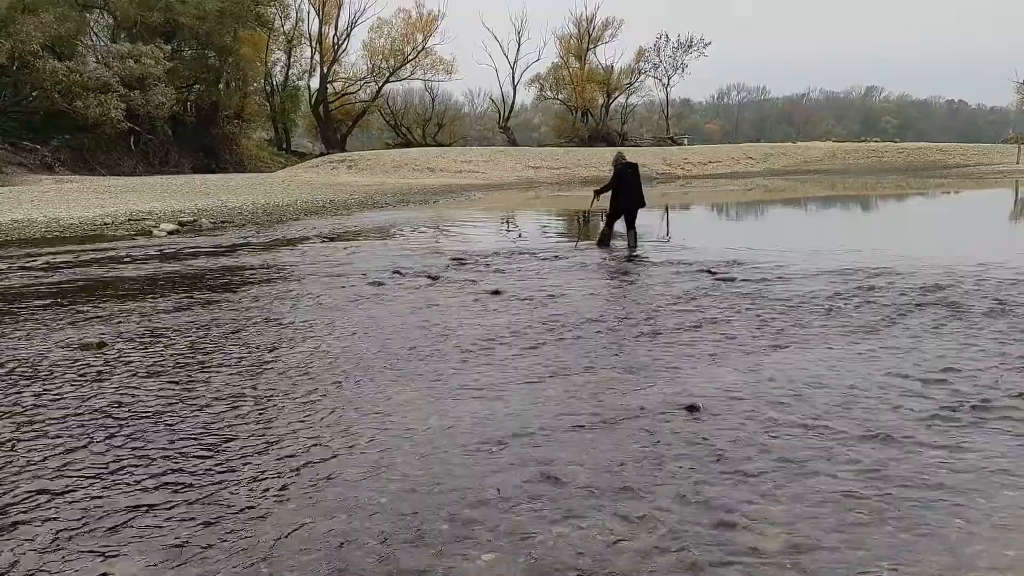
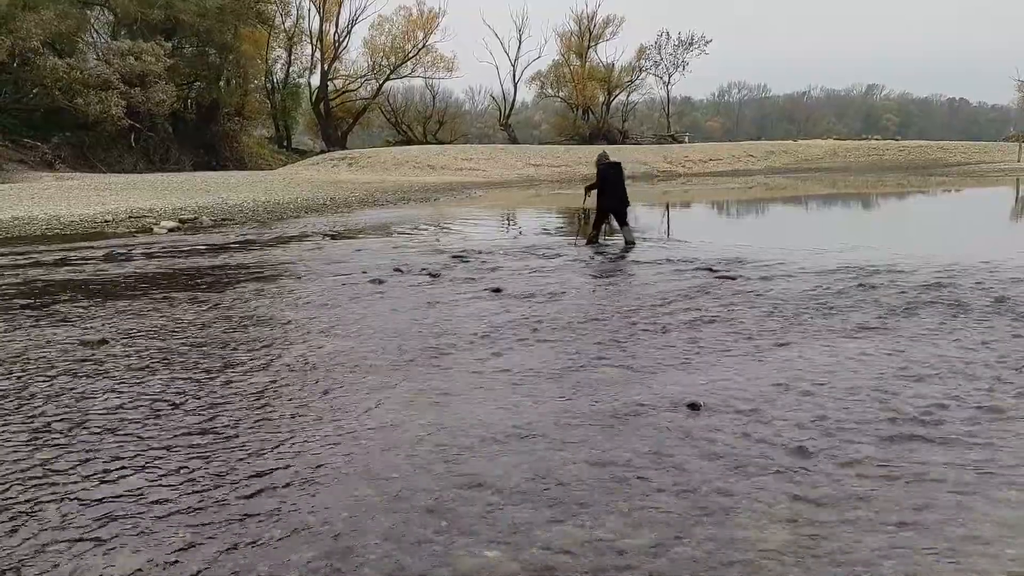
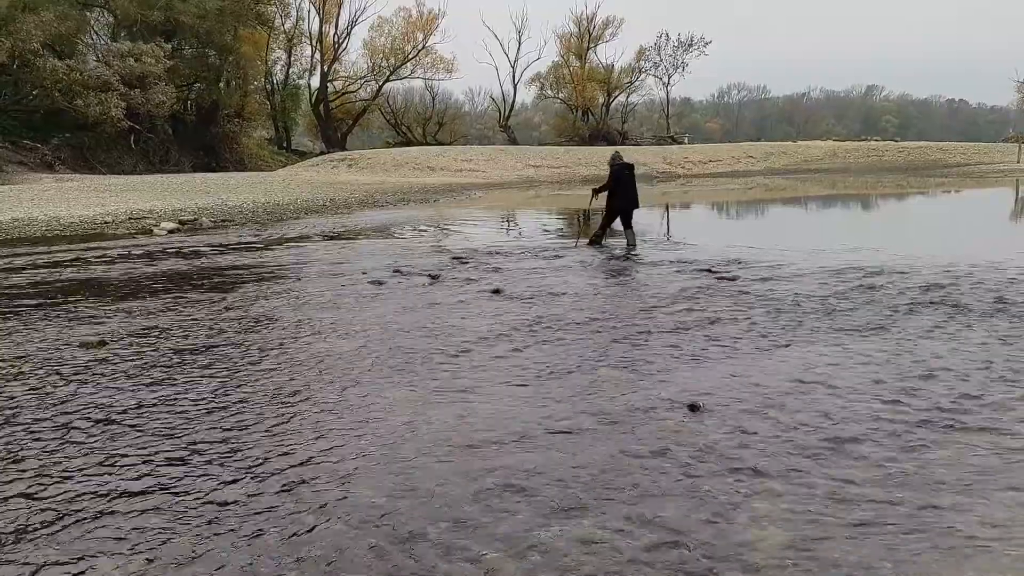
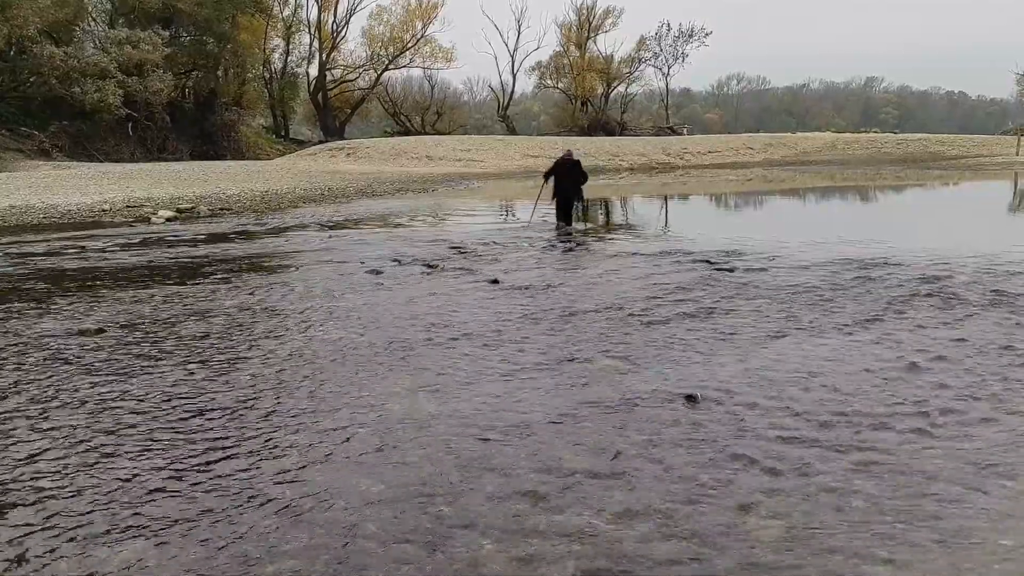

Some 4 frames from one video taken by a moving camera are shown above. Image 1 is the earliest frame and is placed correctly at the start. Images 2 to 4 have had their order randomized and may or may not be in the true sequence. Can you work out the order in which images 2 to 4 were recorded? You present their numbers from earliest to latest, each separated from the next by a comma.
3, 2, 4
